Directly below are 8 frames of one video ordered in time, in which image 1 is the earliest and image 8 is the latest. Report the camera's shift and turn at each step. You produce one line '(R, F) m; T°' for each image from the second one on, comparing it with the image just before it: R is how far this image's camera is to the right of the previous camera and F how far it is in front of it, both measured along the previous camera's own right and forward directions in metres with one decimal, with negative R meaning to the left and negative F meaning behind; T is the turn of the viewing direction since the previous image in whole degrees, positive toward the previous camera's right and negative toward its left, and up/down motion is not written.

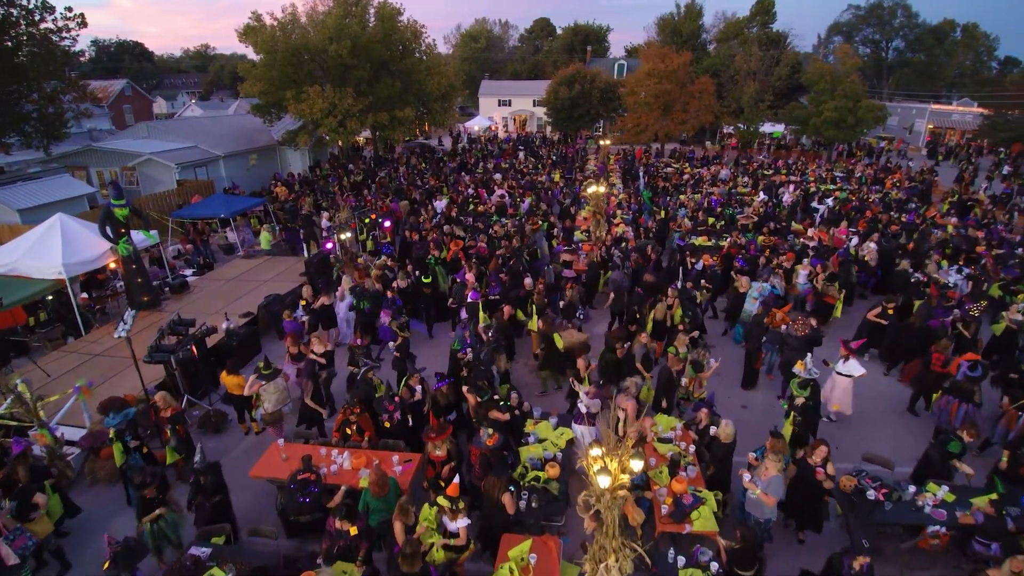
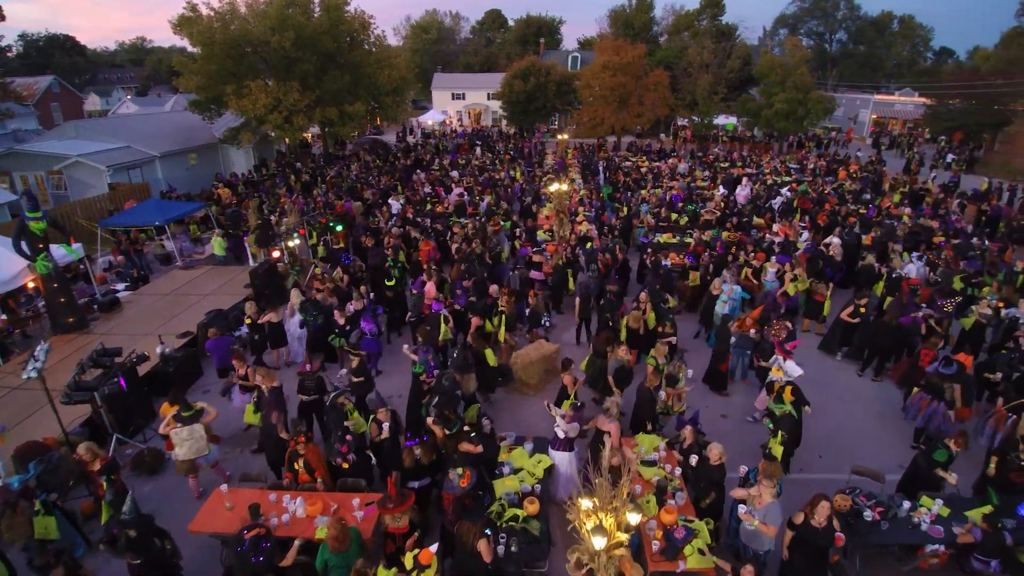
(-0.1, +0.6) m; +4°
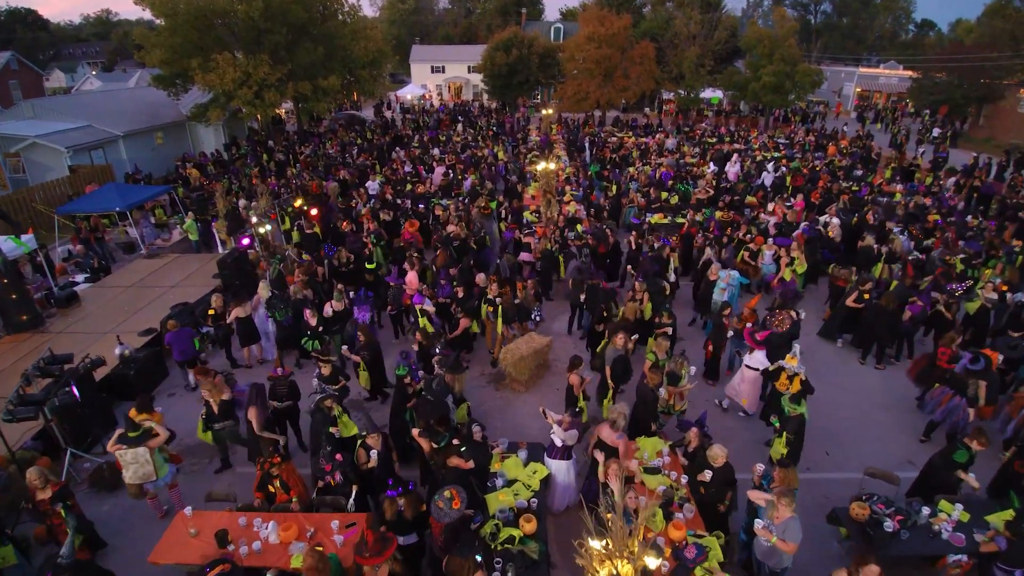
(-0.1, +0.6) m; +2°
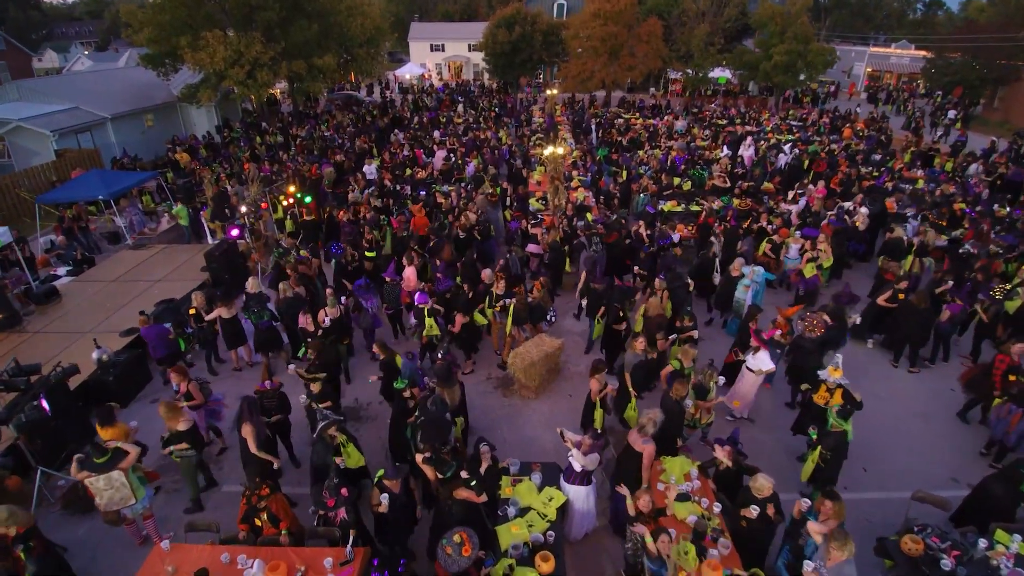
(-0.1, +0.7) m; 0°
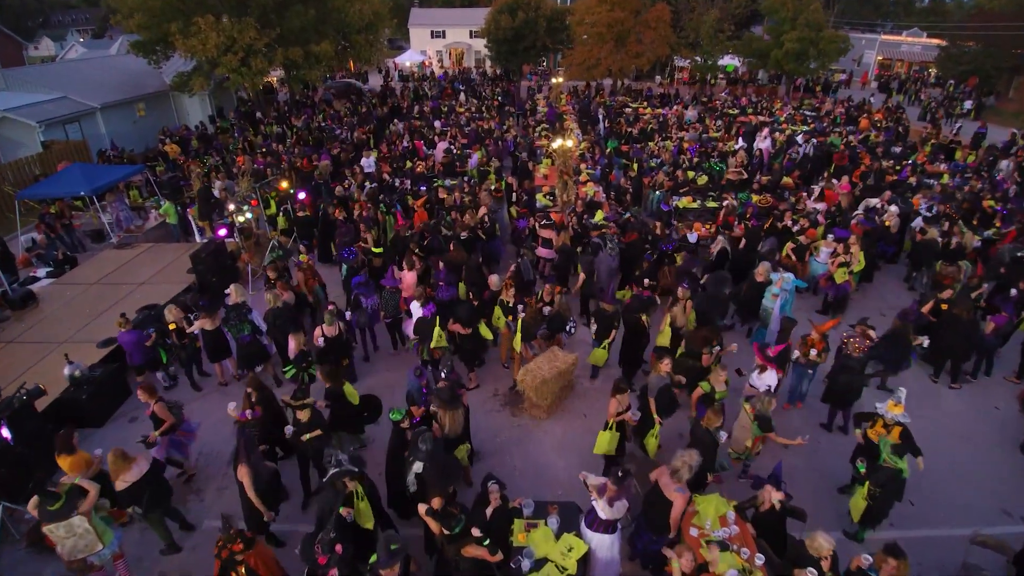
(-0.1, +0.7) m; 0°
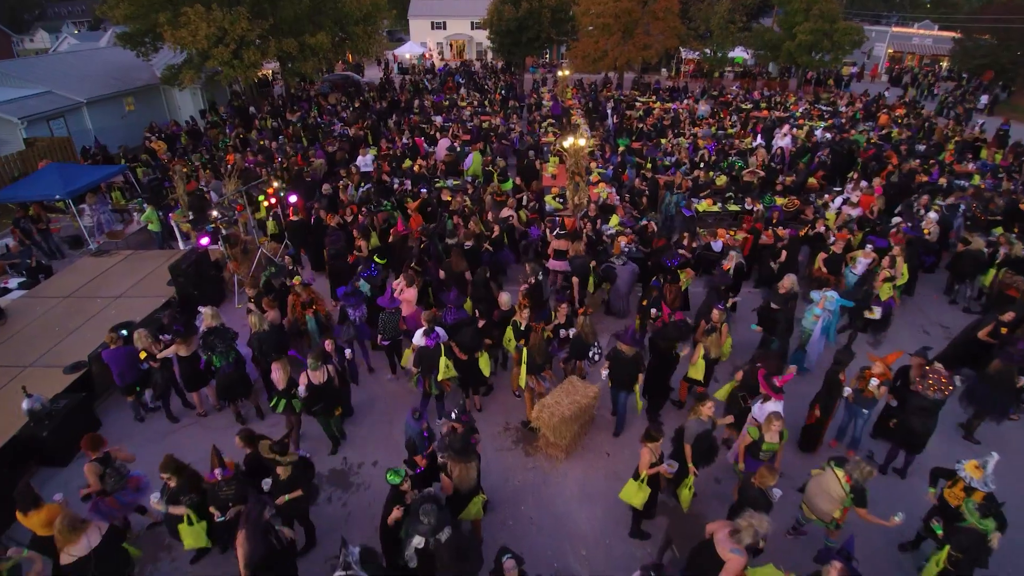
(-0.2, +0.8) m; 0°
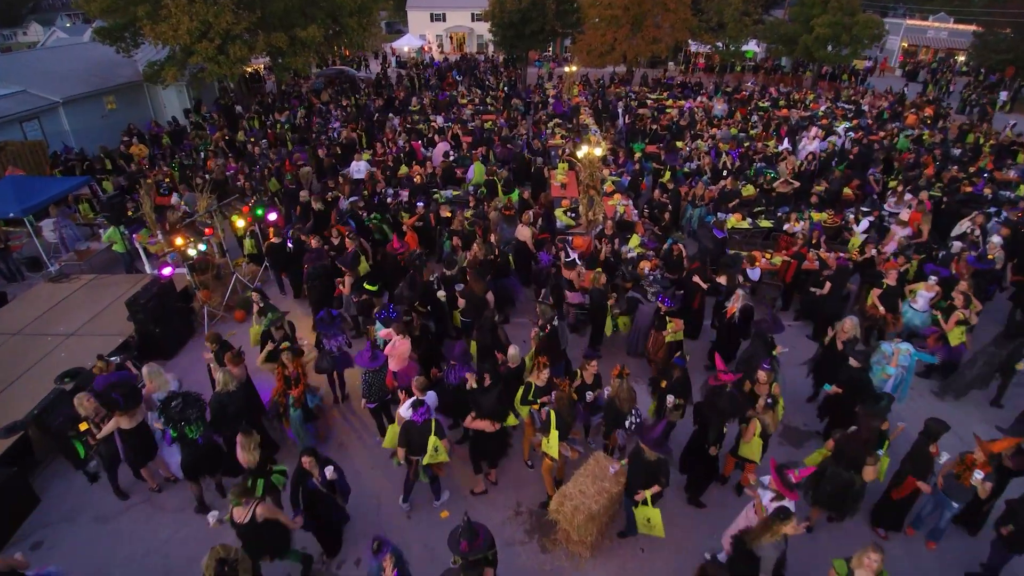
(-0.1, +1.2) m; 0°
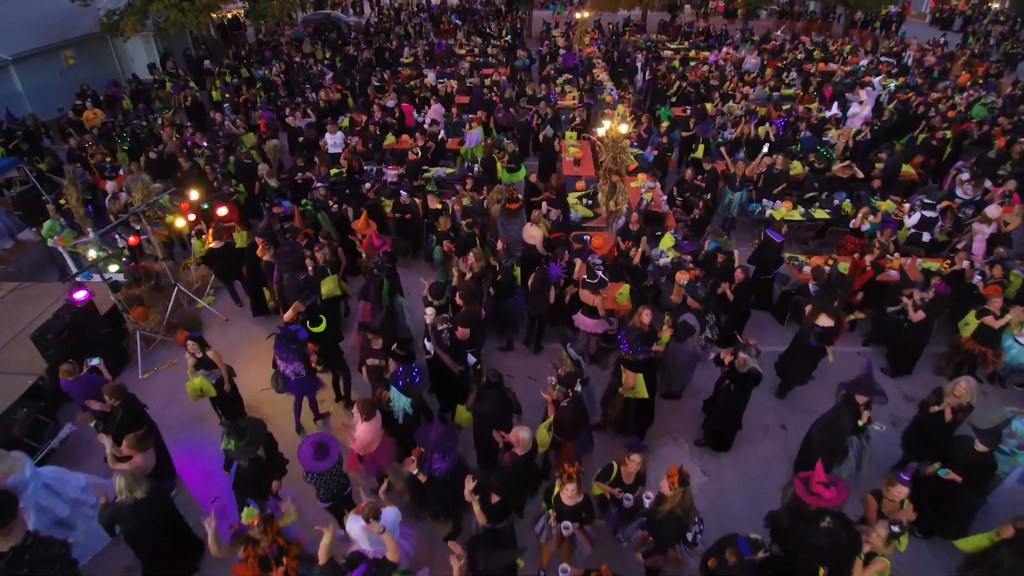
(0.0, +1.7) m; 0°
